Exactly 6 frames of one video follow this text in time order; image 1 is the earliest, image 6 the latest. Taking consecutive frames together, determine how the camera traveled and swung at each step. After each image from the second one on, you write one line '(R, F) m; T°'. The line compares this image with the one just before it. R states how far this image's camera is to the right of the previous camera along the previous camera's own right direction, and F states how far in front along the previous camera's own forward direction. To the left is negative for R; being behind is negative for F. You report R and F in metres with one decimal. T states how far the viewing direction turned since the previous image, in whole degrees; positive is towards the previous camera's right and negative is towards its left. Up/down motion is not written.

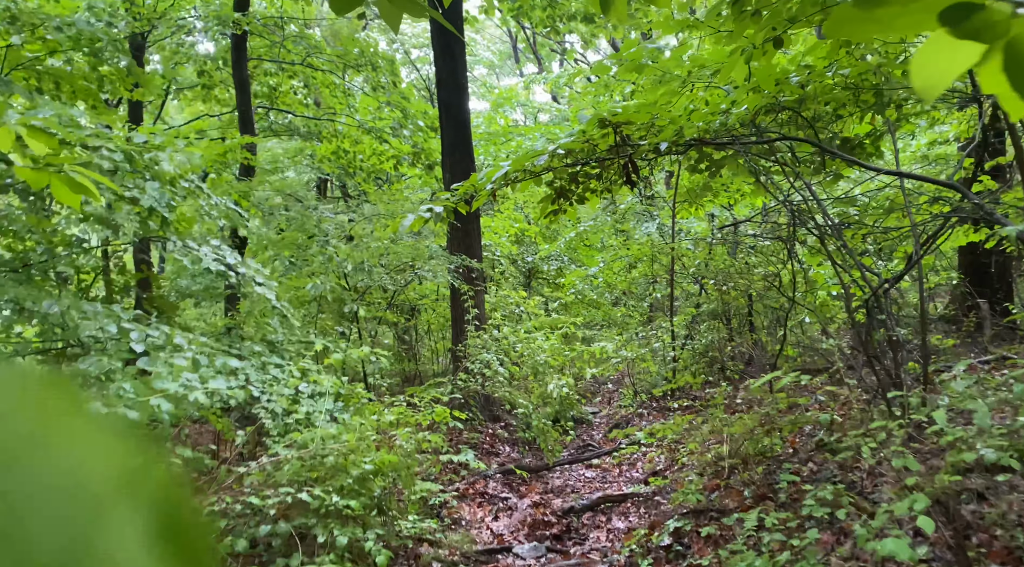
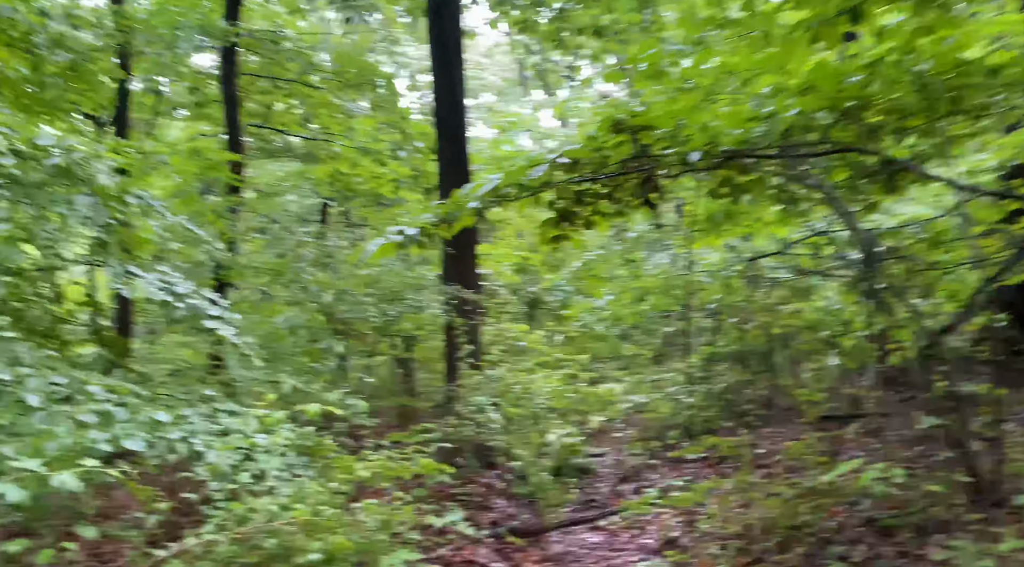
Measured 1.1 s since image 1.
(+0.1, +0.9) m; 0°
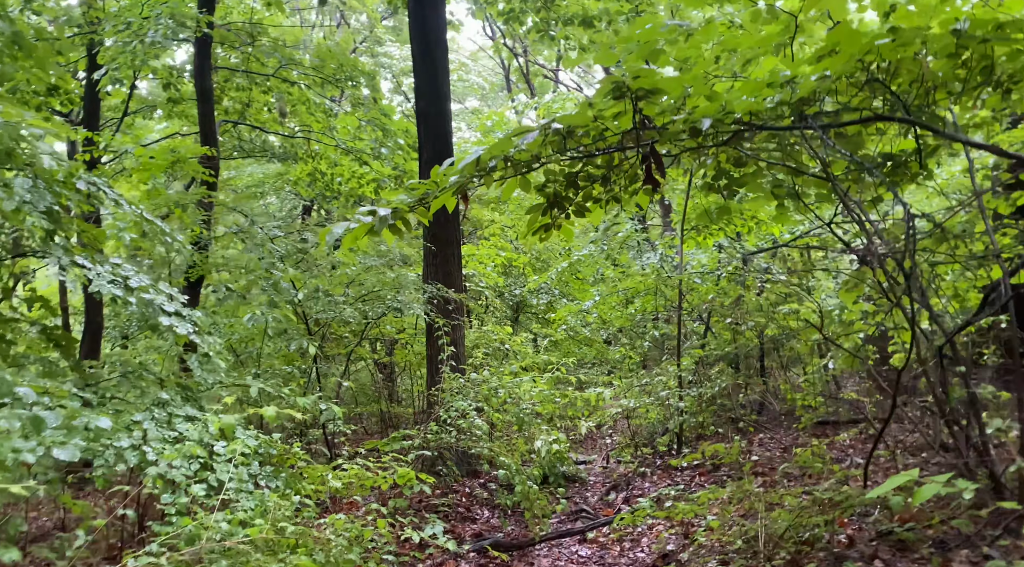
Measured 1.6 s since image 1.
(0.0, +0.4) m; +1°
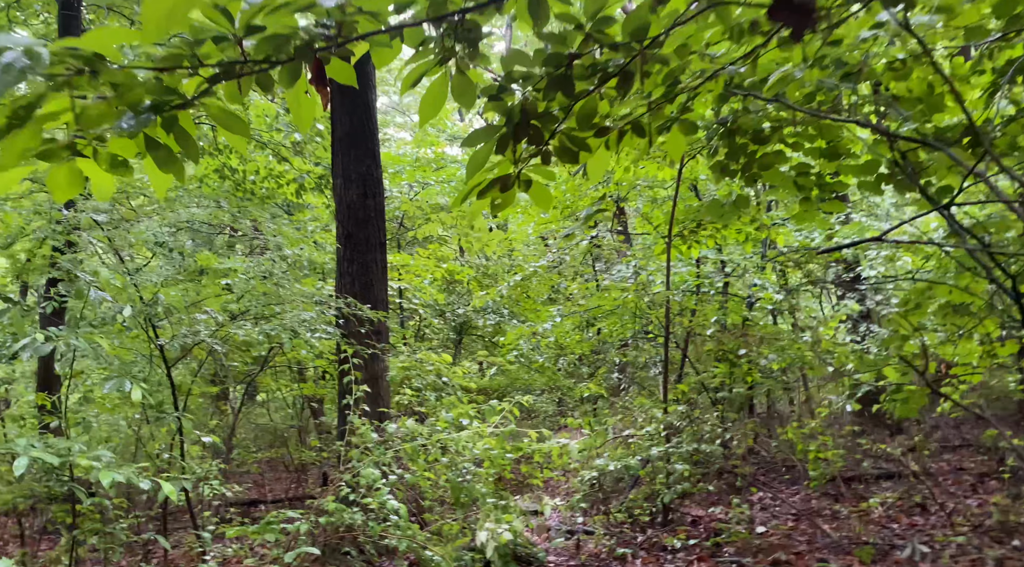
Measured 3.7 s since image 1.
(+0.1, +2.1) m; +4°
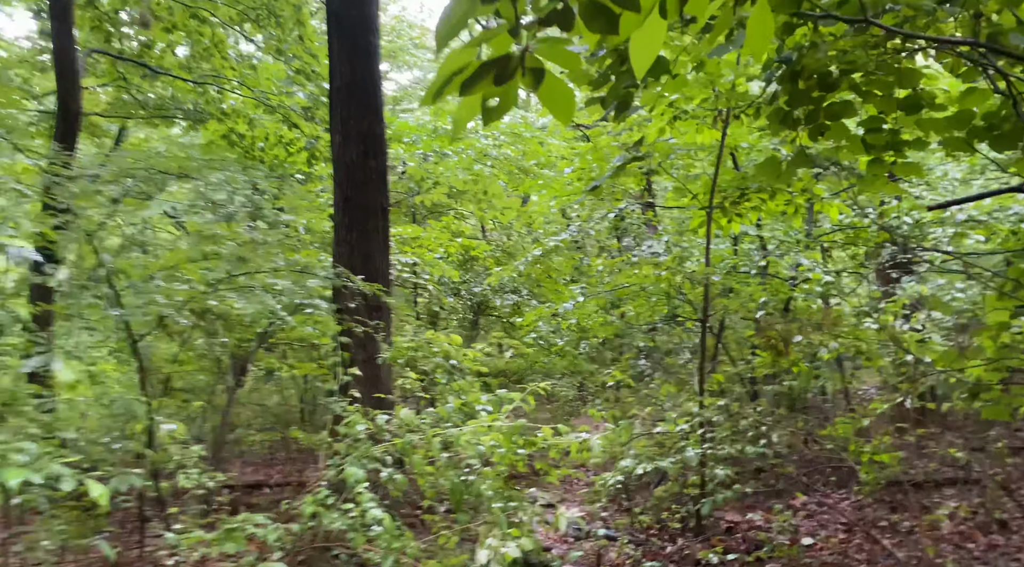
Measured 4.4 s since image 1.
(0.0, +0.8) m; -2°
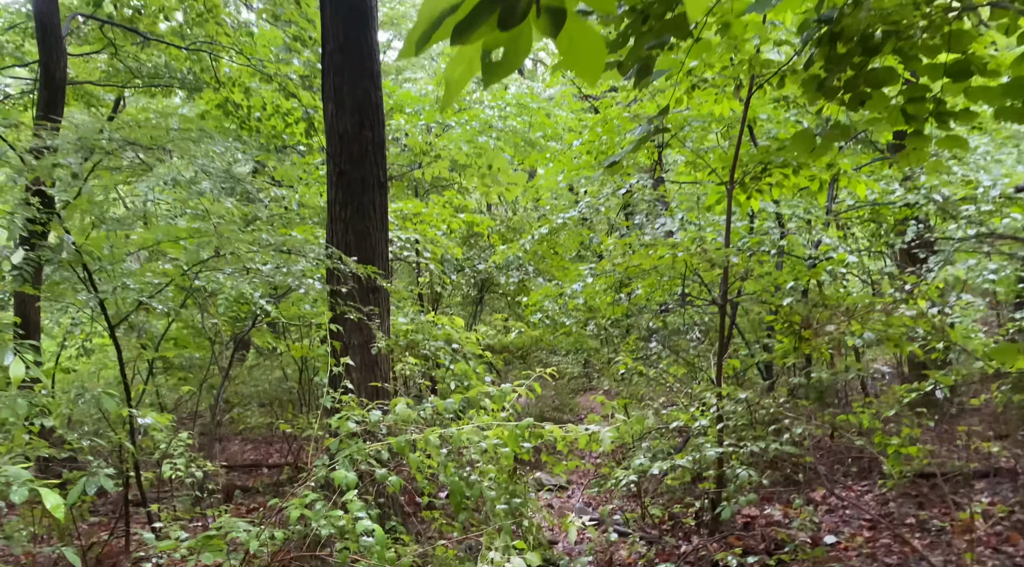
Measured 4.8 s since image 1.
(0.0, +0.4) m; 0°
